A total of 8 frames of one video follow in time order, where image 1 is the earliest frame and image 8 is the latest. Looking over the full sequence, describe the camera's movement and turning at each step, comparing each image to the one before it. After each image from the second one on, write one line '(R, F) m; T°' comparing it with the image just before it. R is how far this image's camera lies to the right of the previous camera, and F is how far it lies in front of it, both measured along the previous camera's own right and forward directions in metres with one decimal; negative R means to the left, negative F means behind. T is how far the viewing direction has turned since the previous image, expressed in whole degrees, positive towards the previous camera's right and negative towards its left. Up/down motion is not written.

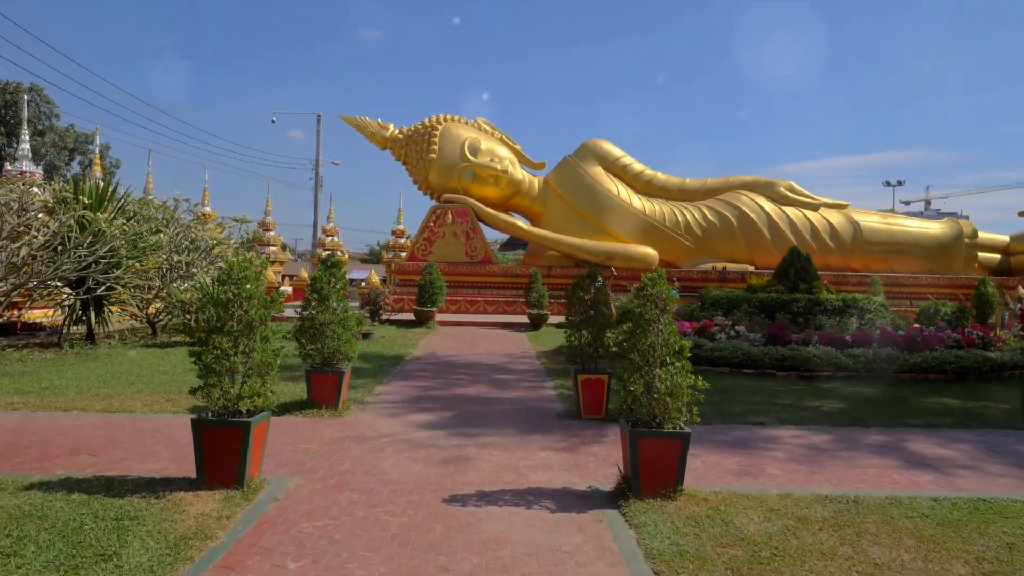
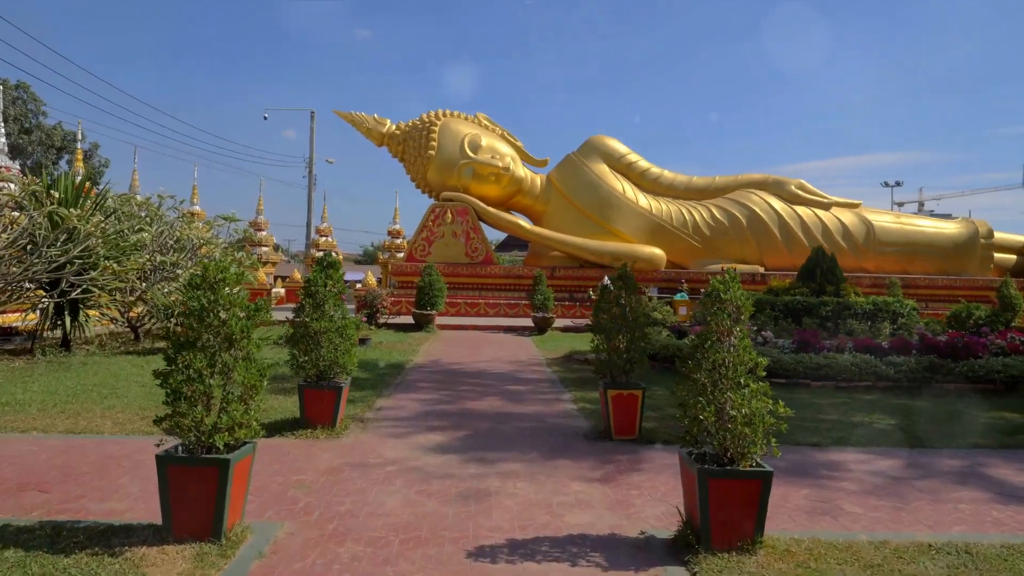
(-0.2, +0.7) m; 0°
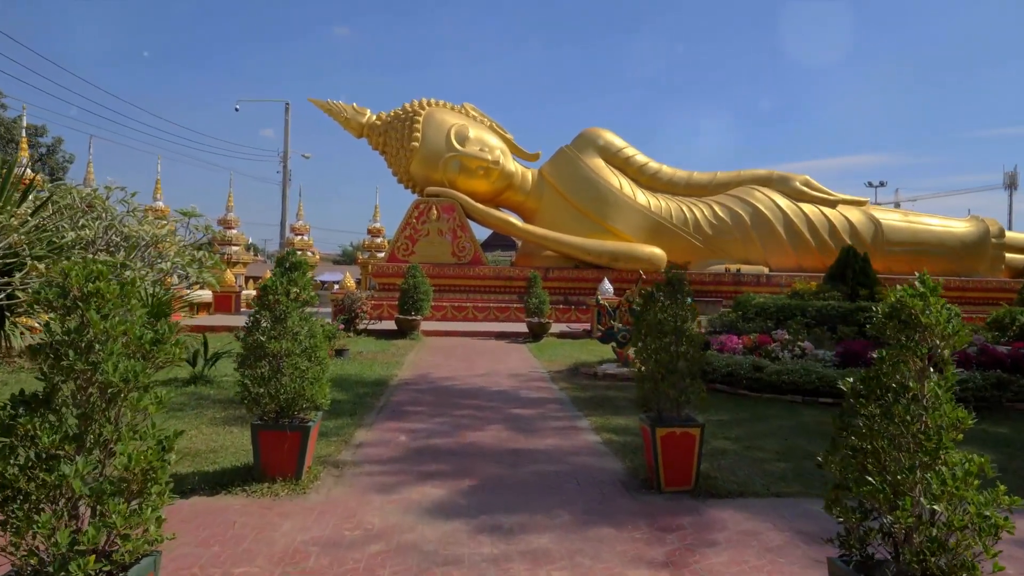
(-0.2, +1.2) m; +2°
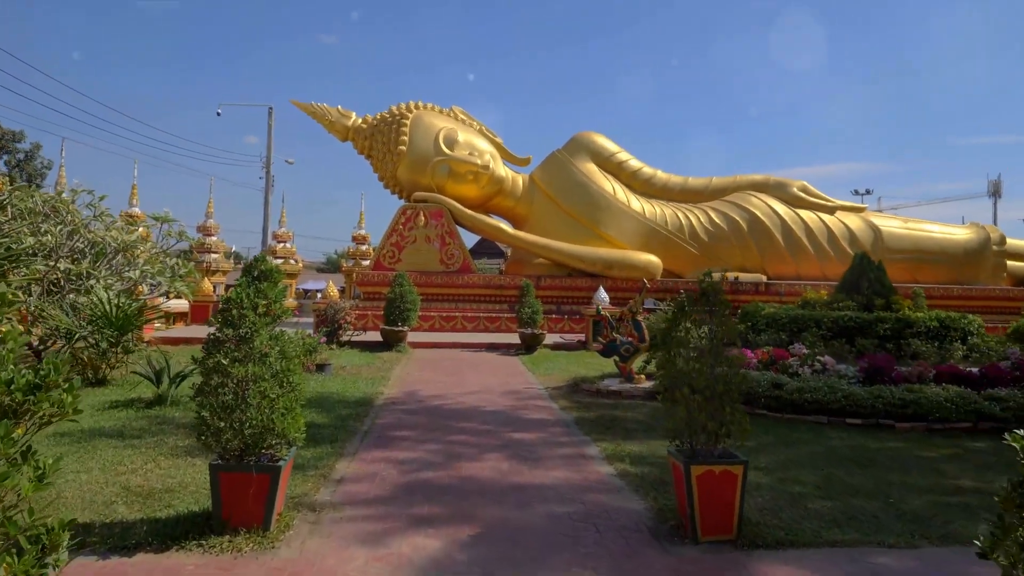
(-0.1, +0.6) m; +1°
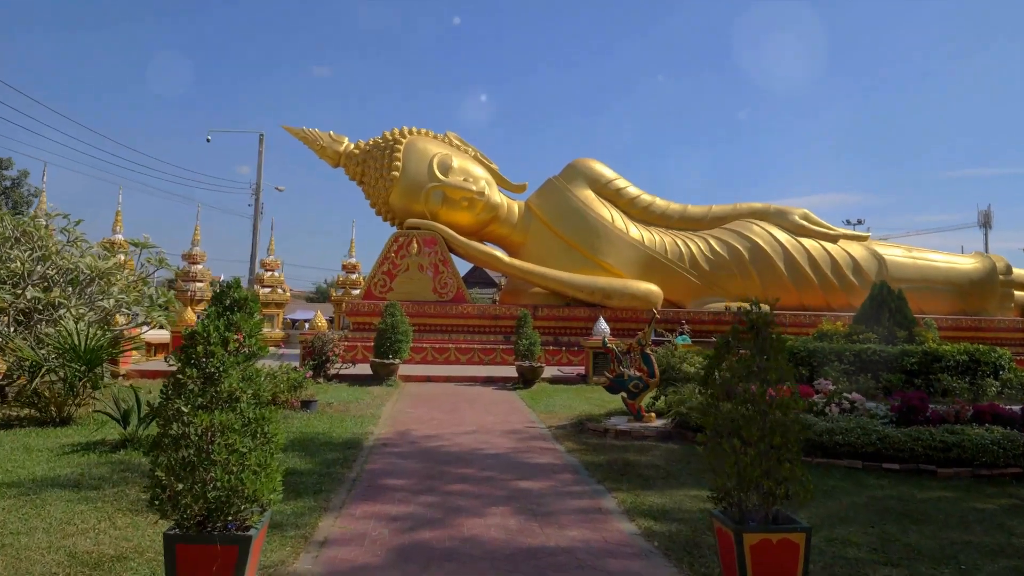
(-0.1, +0.6) m; +1°
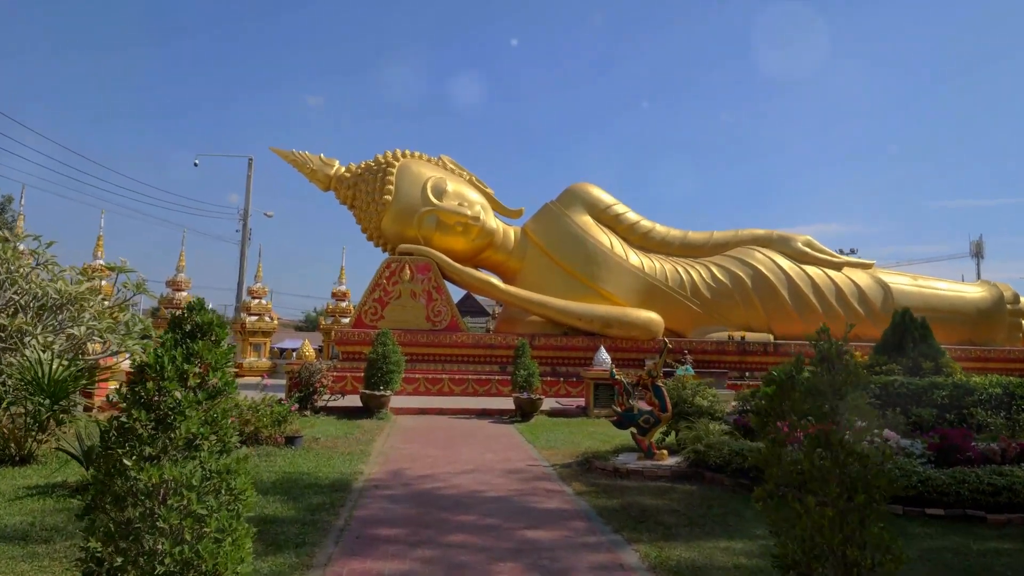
(-0.1, +0.5) m; +1°
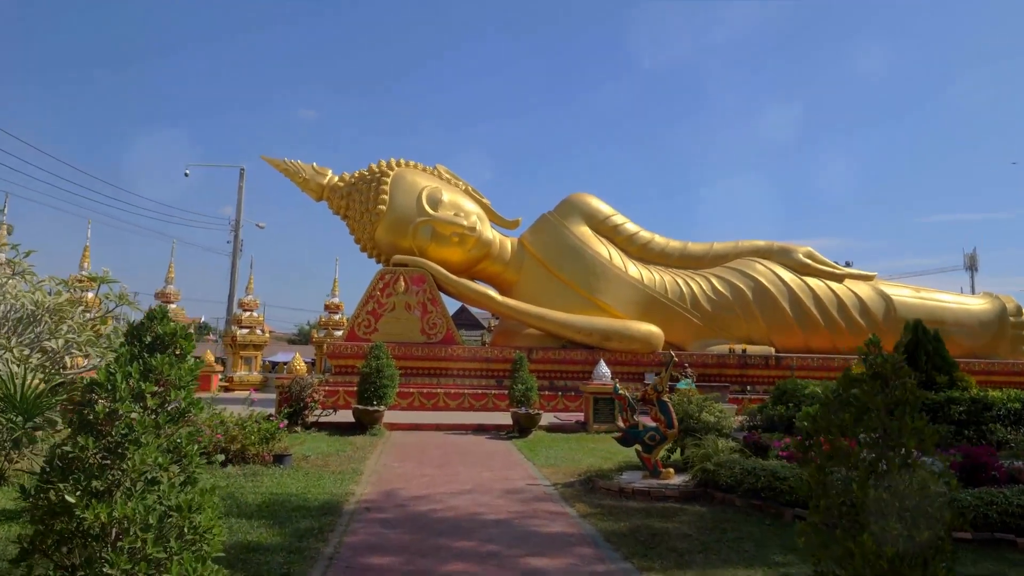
(0.0, +0.3) m; 0°
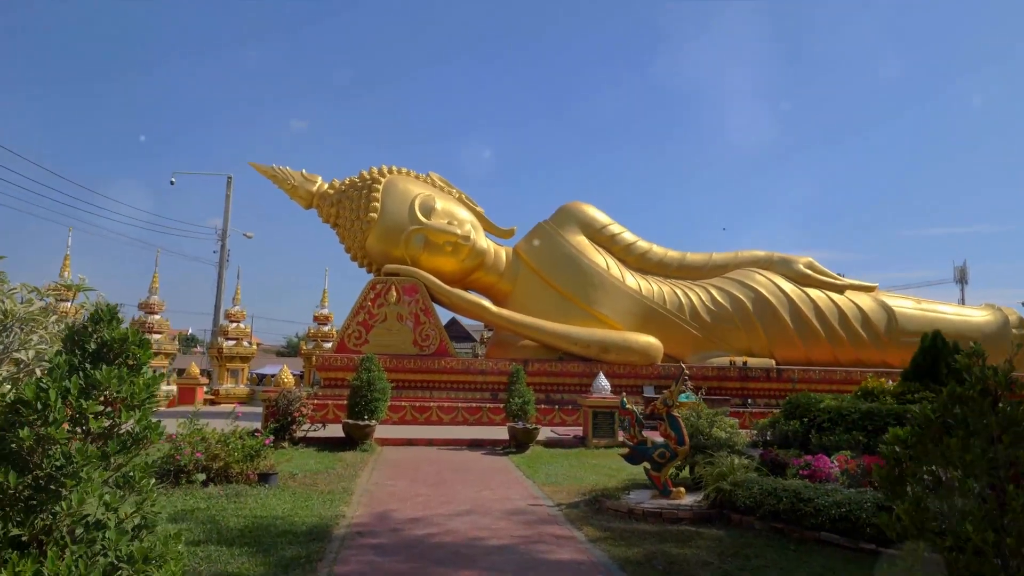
(-0.1, +0.4) m; +1°
